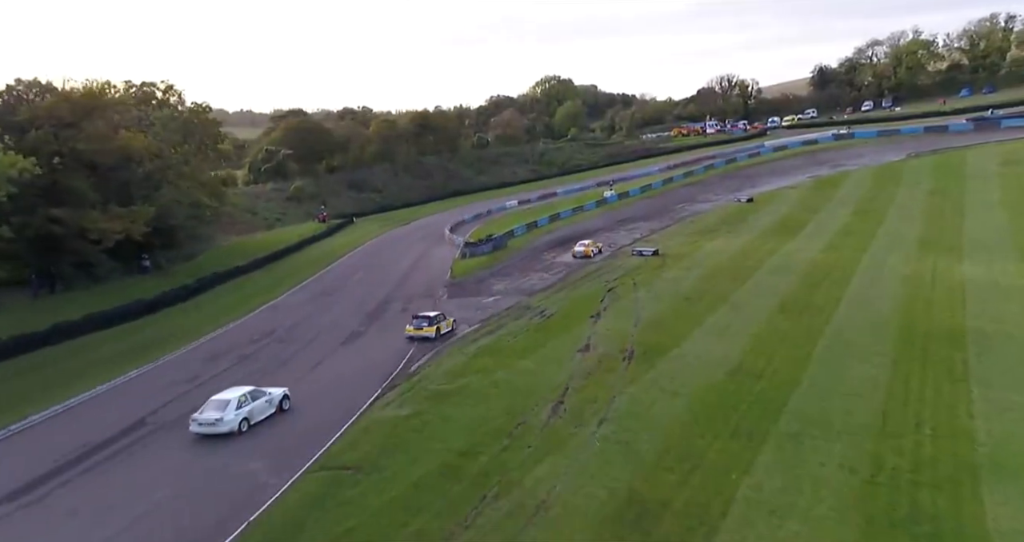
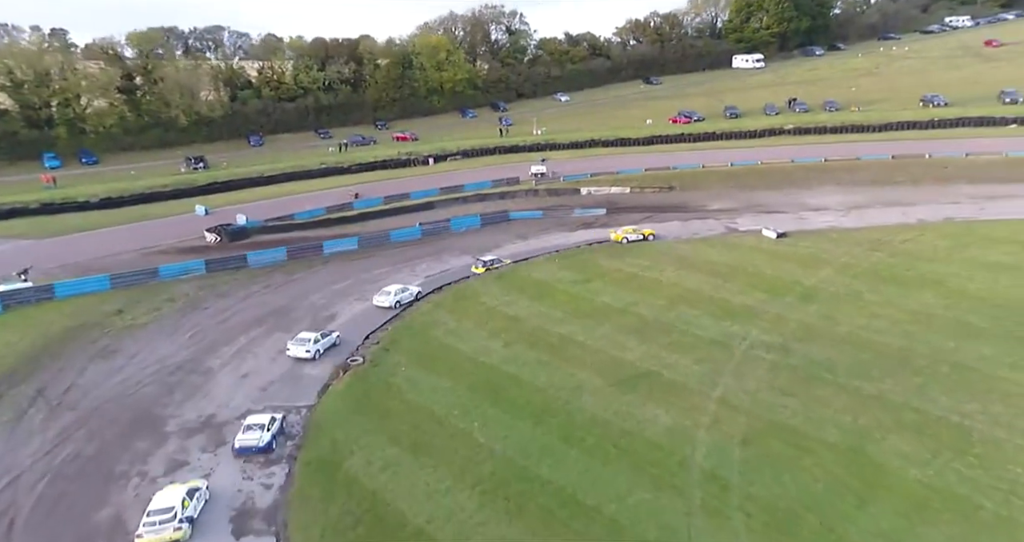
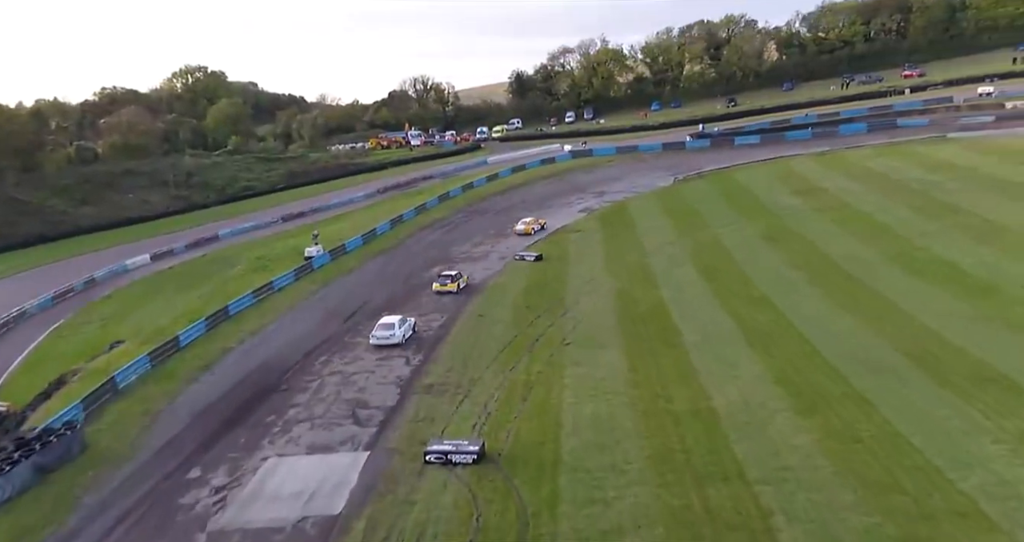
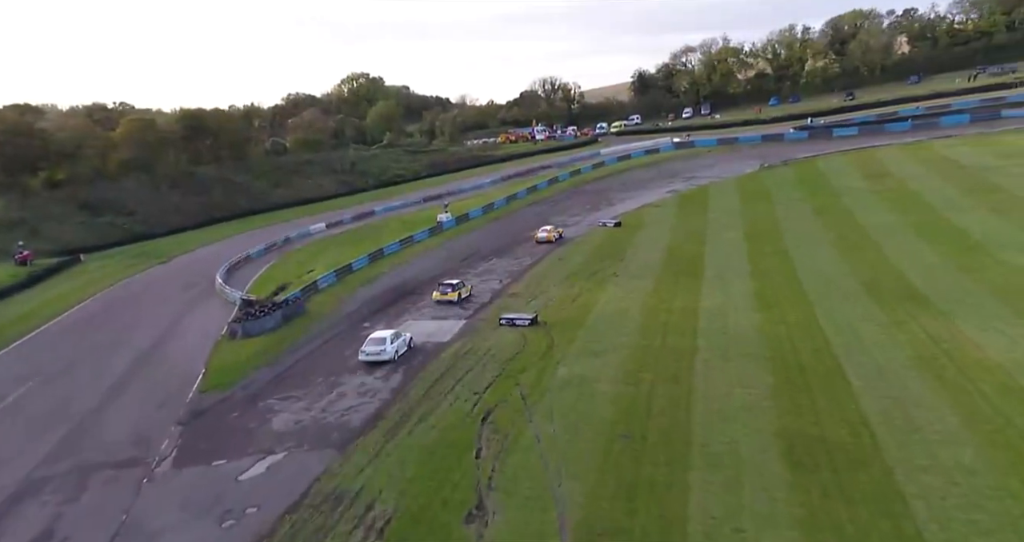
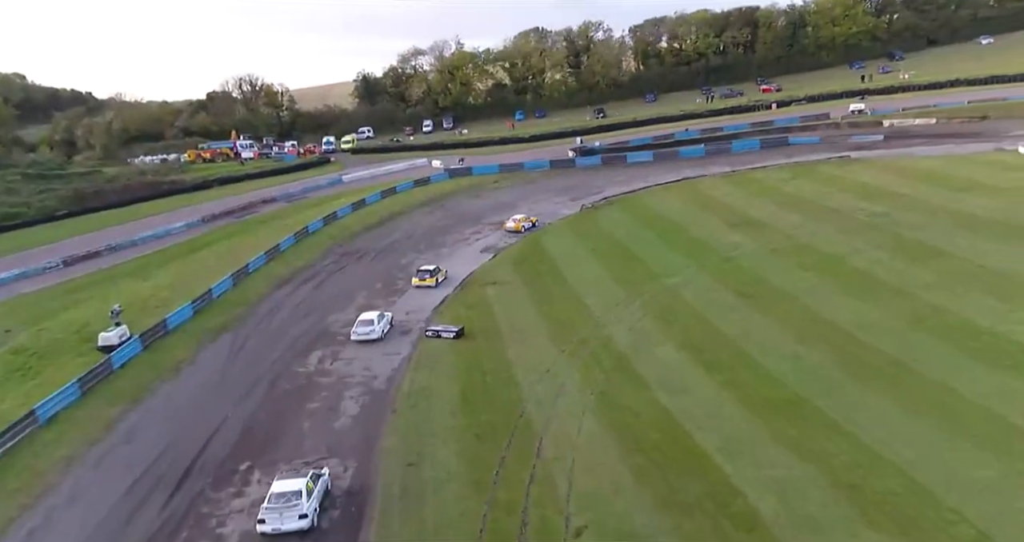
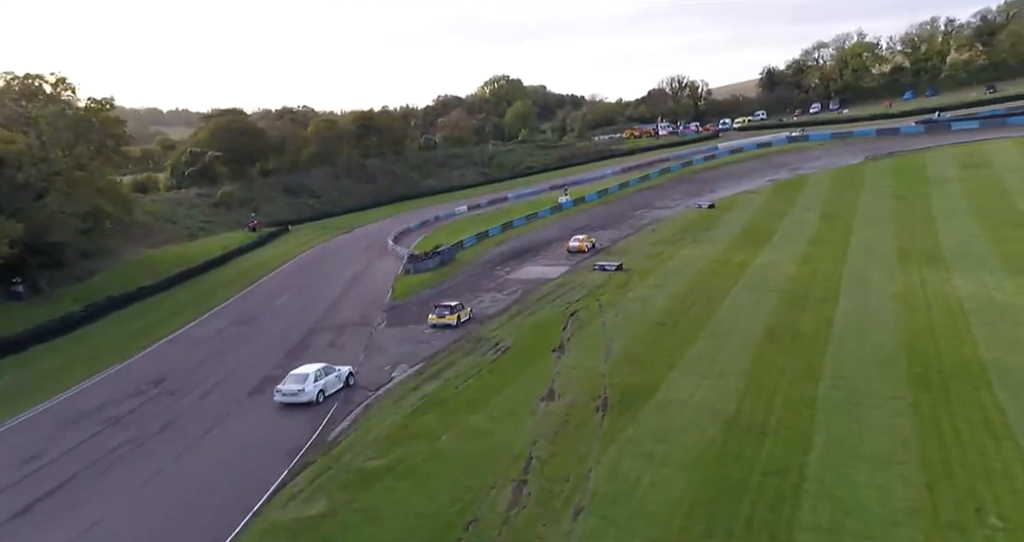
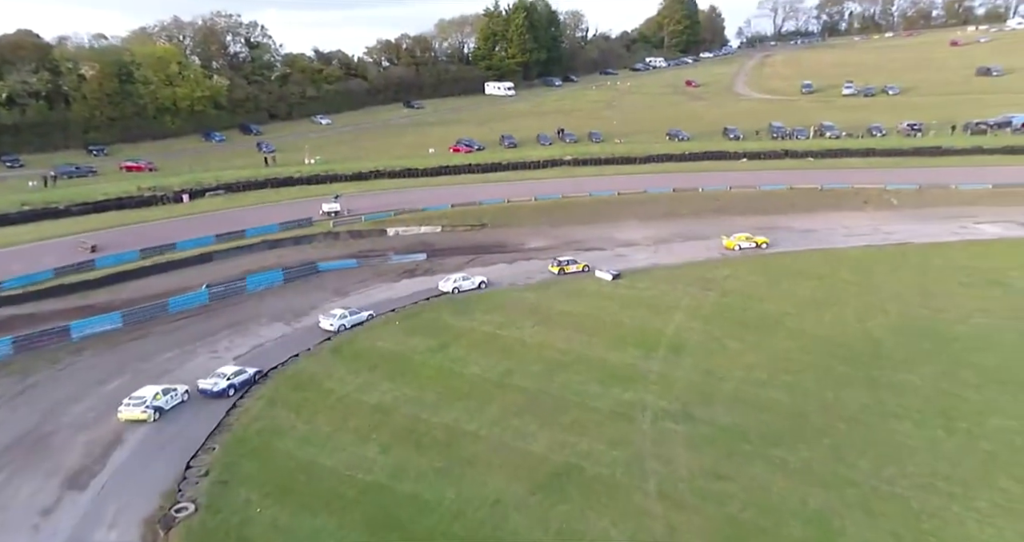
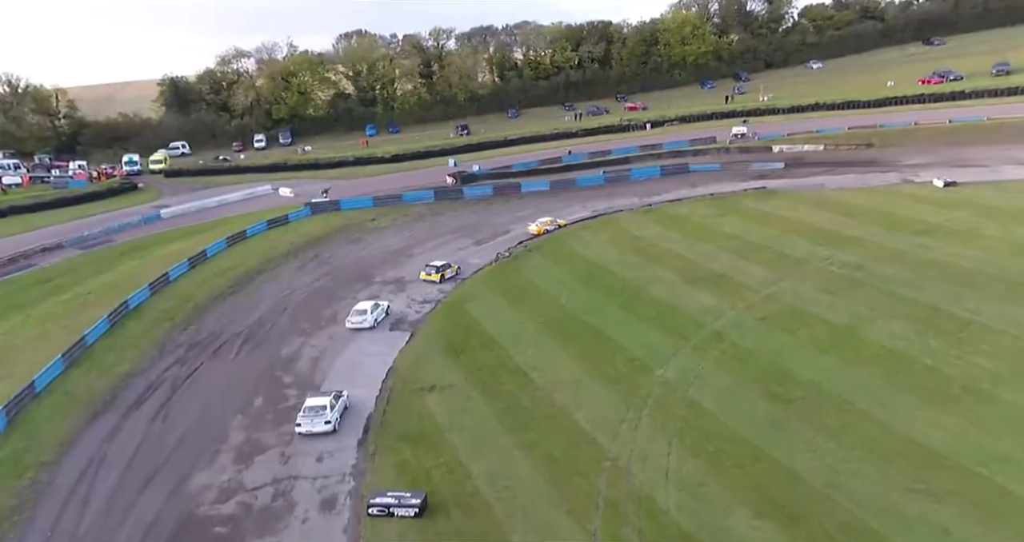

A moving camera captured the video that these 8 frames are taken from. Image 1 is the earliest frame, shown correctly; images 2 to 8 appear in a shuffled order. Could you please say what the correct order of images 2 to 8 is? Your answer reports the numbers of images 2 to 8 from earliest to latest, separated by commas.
6, 4, 3, 5, 8, 2, 7
